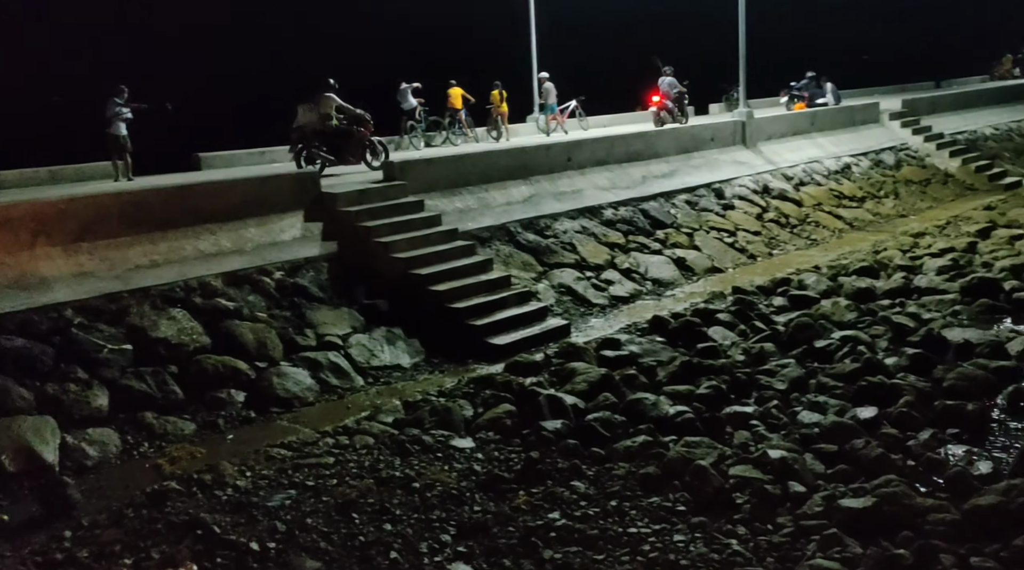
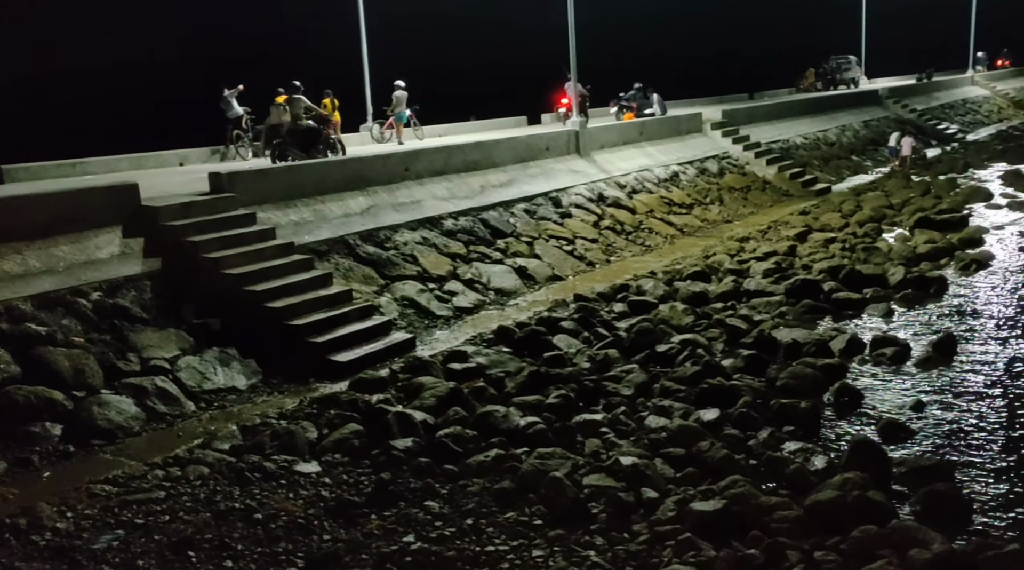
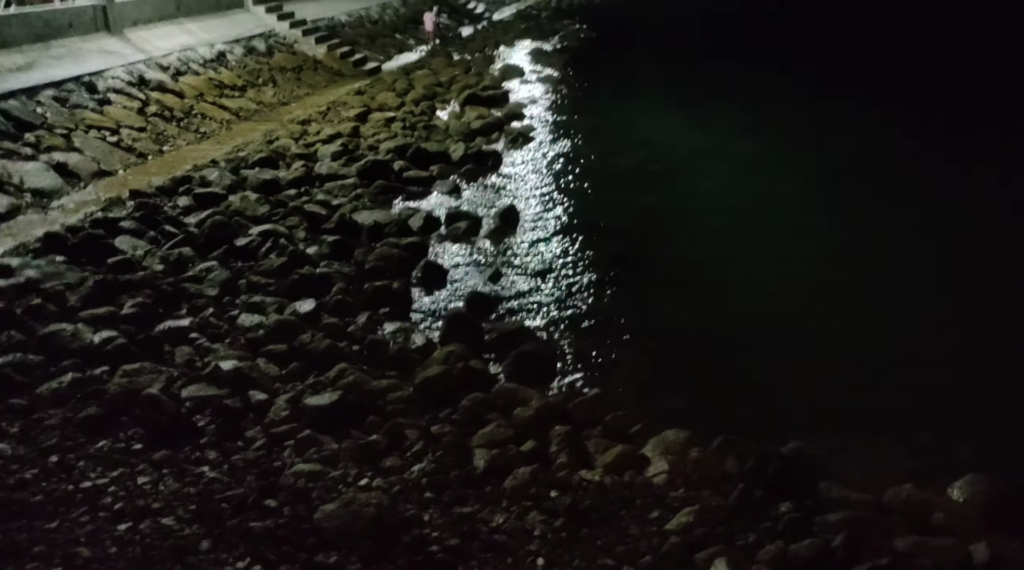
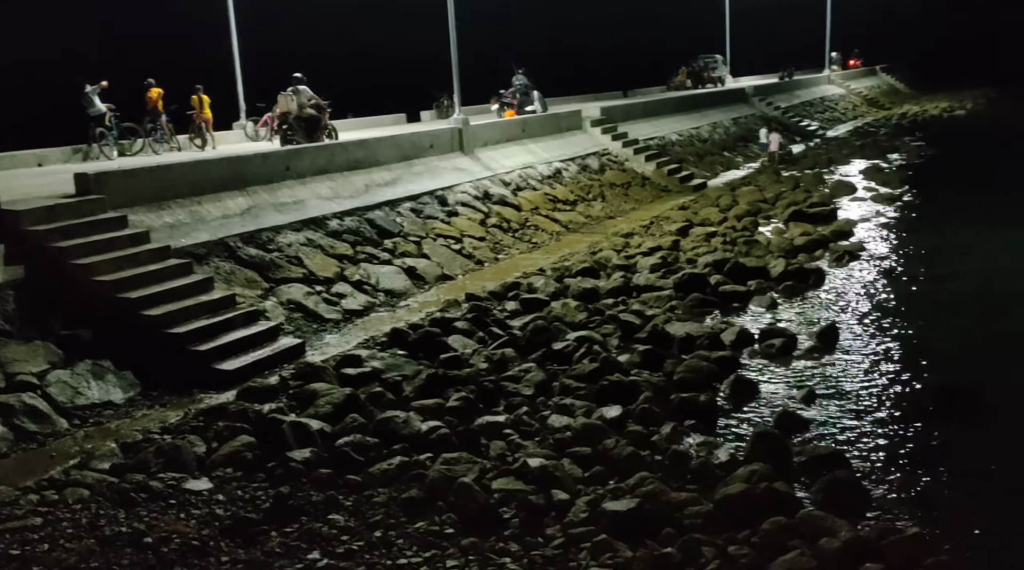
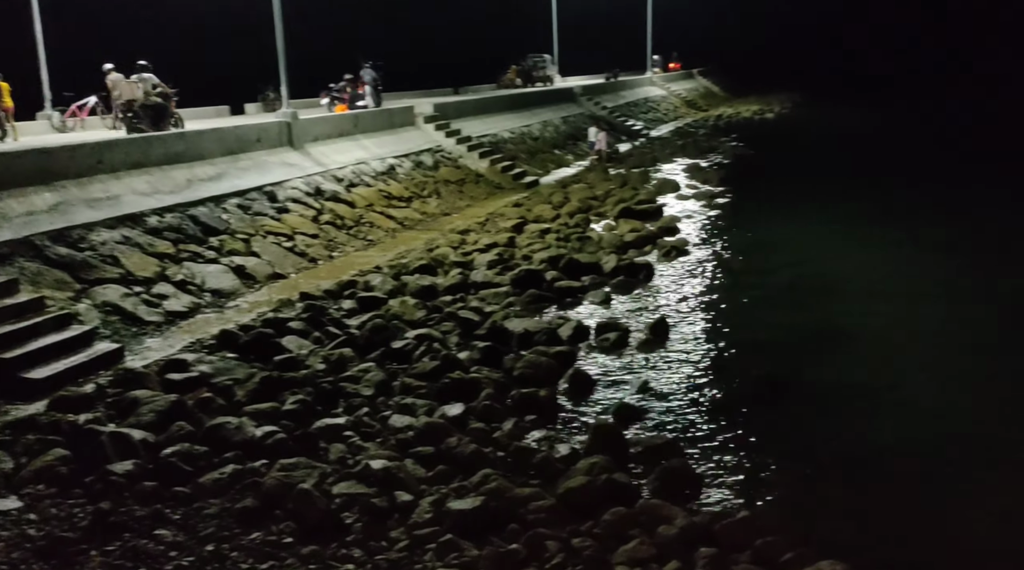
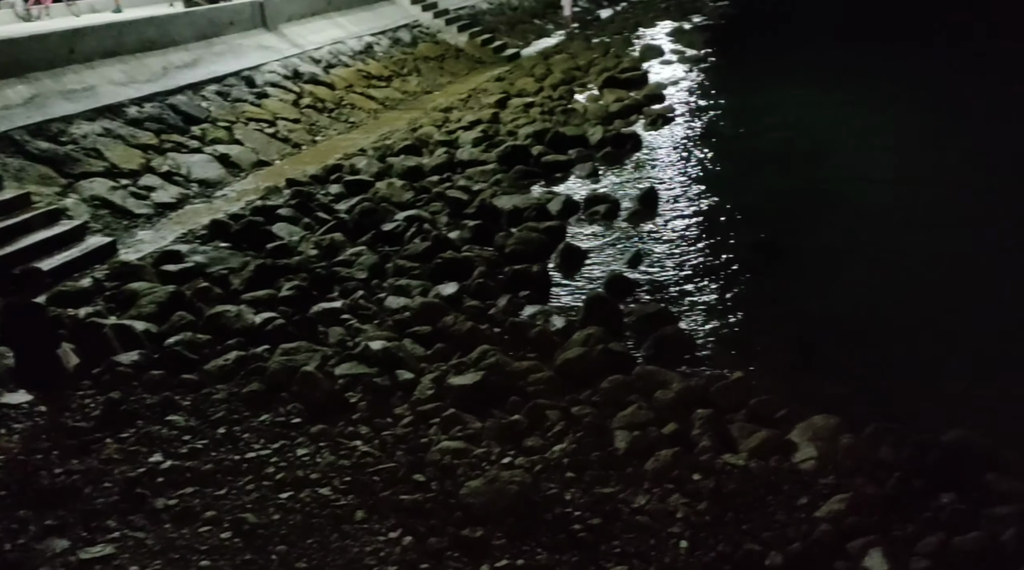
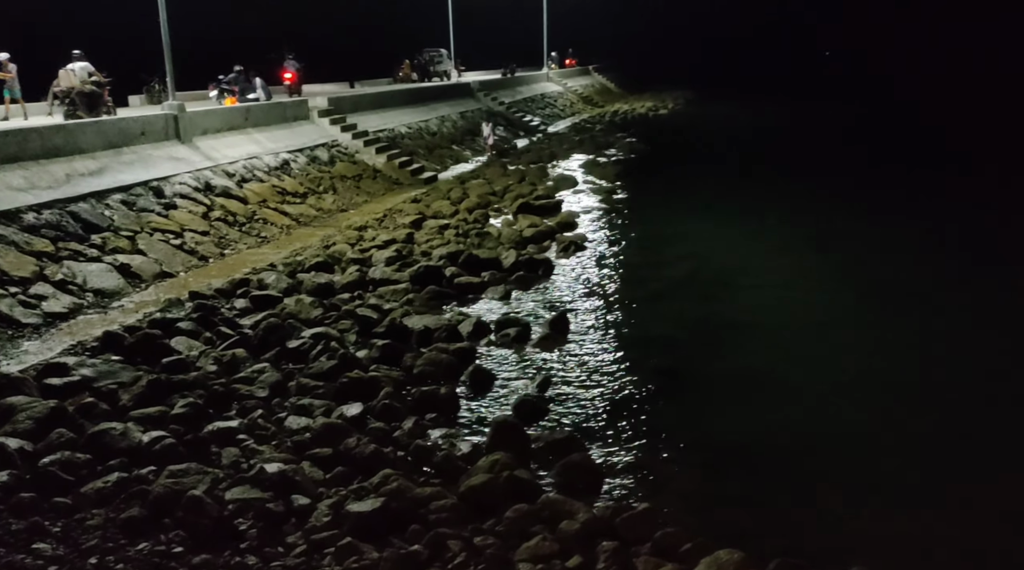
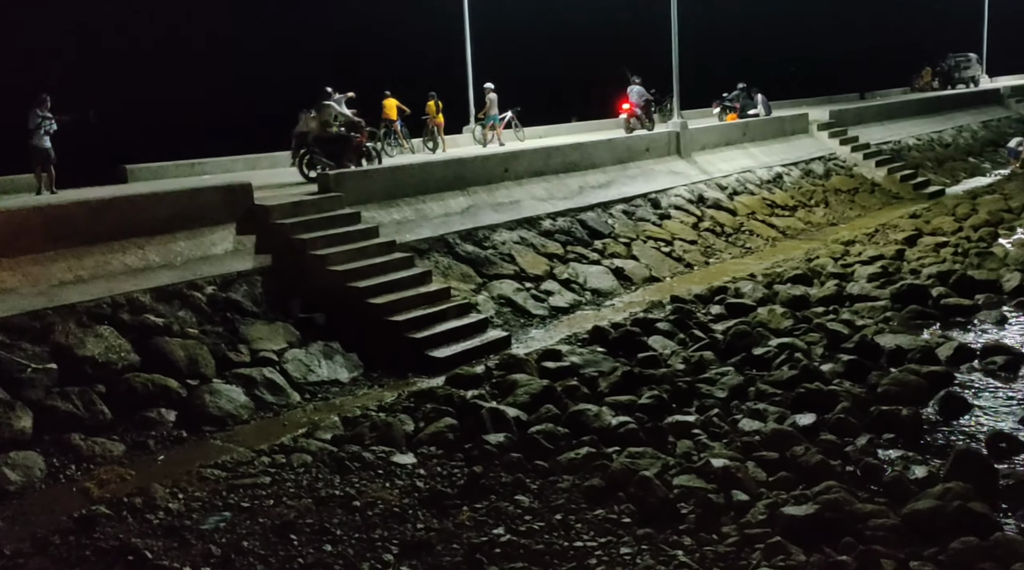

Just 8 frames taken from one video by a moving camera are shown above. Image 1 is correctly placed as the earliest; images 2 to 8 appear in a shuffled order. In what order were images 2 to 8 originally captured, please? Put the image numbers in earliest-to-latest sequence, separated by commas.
8, 2, 4, 5, 7, 6, 3
